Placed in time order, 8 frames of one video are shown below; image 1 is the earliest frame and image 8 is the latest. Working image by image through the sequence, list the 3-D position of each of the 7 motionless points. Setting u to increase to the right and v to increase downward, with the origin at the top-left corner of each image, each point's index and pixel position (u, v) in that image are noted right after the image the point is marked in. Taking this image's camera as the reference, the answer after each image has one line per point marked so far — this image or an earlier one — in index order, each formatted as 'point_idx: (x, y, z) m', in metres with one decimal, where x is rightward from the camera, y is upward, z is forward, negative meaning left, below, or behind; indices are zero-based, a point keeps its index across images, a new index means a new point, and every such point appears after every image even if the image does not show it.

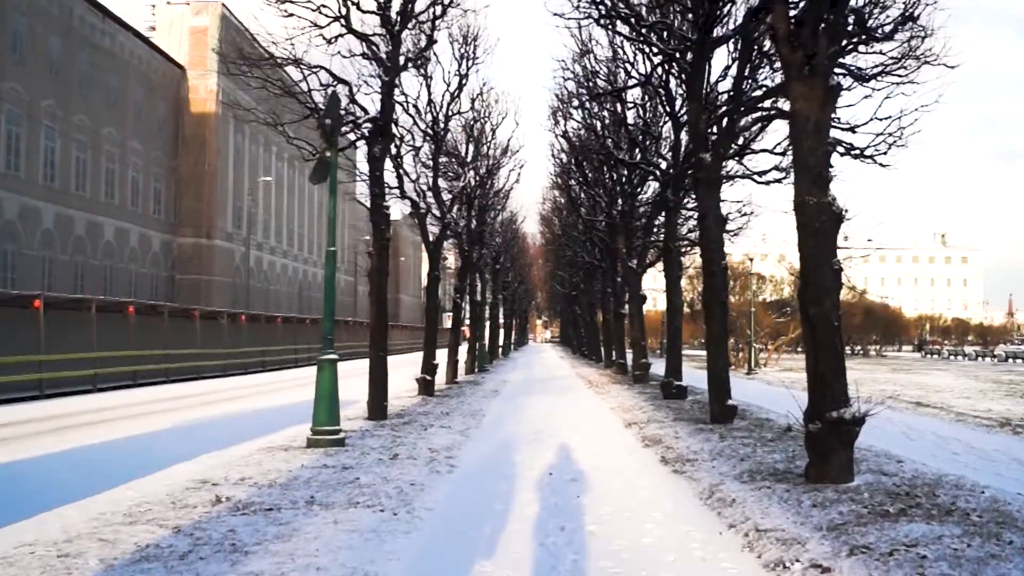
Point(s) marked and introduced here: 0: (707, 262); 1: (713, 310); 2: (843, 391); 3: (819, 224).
0: (+3.5, +0.5, +16.0) m
1: (+3.6, -0.4, +15.9) m
2: (+3.6, -1.1, +9.6) m
3: (+3.4, +0.7, +9.7) m
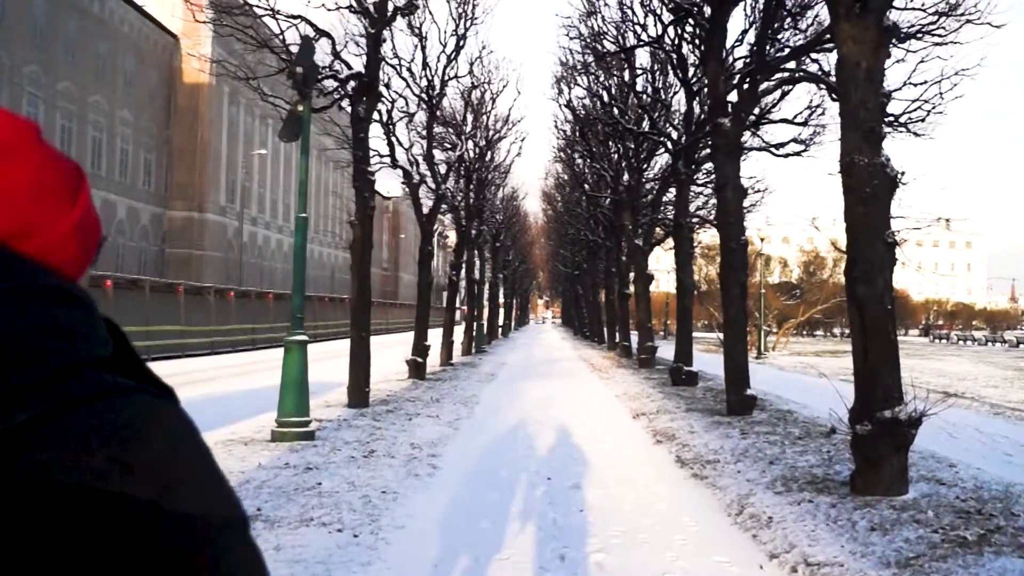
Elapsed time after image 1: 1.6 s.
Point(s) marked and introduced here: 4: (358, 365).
0: (+3.5, +0.8, +14.5) m
1: (+3.6, 0.0, +14.4) m
2: (+3.5, -0.9, +8.1) m
3: (+3.3, +0.9, +8.2) m
4: (-2.5, -1.3, +14.6) m
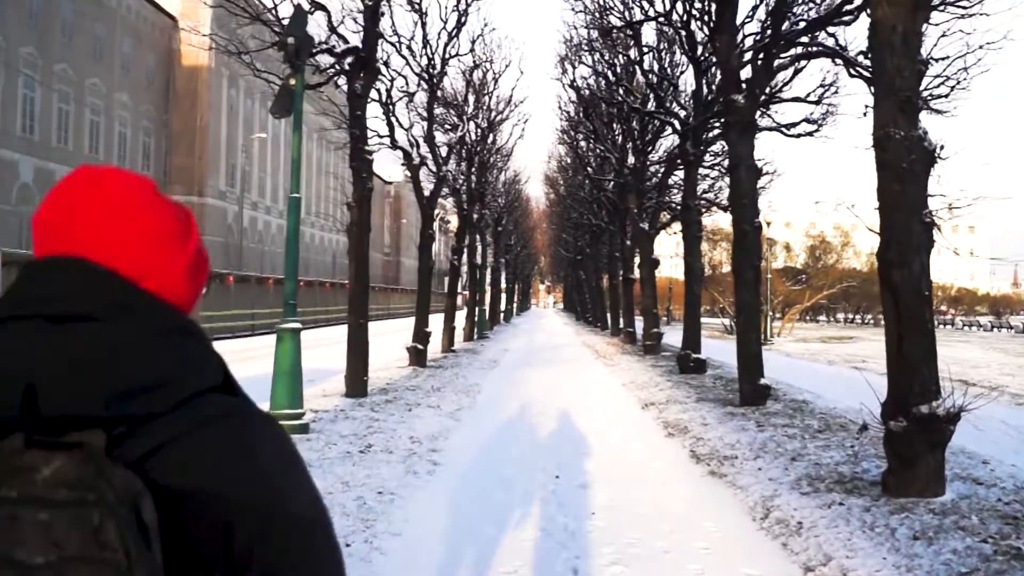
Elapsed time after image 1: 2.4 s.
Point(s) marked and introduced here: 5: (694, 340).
0: (+3.5, +1.1, +13.8) m
1: (+3.6, +0.2, +13.8) m
2: (+3.6, -0.8, +7.5) m
3: (+3.4, +1.1, +7.5) m
4: (-2.5, -1.0, +14.0) m
5: (+4.0, -1.1, +19.4) m
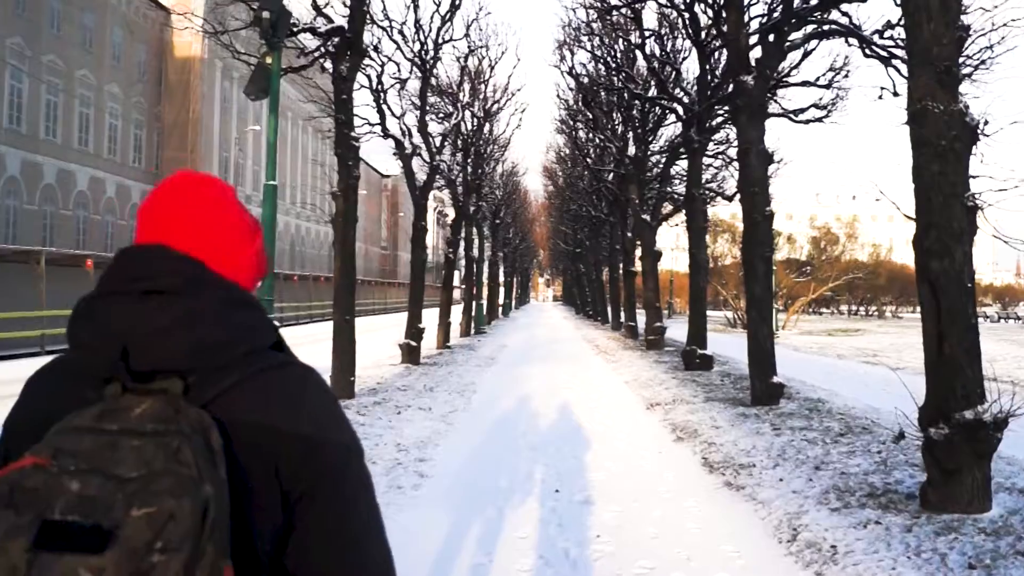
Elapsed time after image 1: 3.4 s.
0: (+3.5, +1.2, +13.0) m
1: (+3.6, +0.3, +13.0) m
2: (+3.5, -0.7, +6.7) m
3: (+3.3, +1.1, +6.7) m
4: (-2.5, -1.0, +13.2) m
5: (+3.9, -1.0, +18.6) m
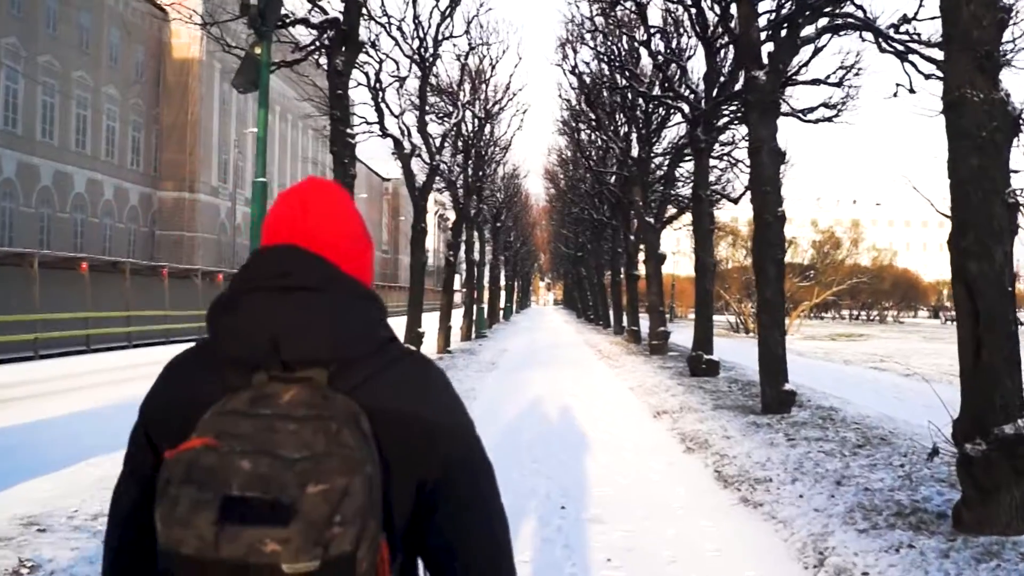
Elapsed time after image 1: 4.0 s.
0: (+3.5, +1.1, +12.5) m
1: (+3.6, +0.3, +12.5) m
2: (+3.5, -0.7, +6.2) m
3: (+3.3, +1.1, +6.2) m
4: (-2.5, -1.0, +12.7) m
5: (+4.0, -1.1, +18.1) m
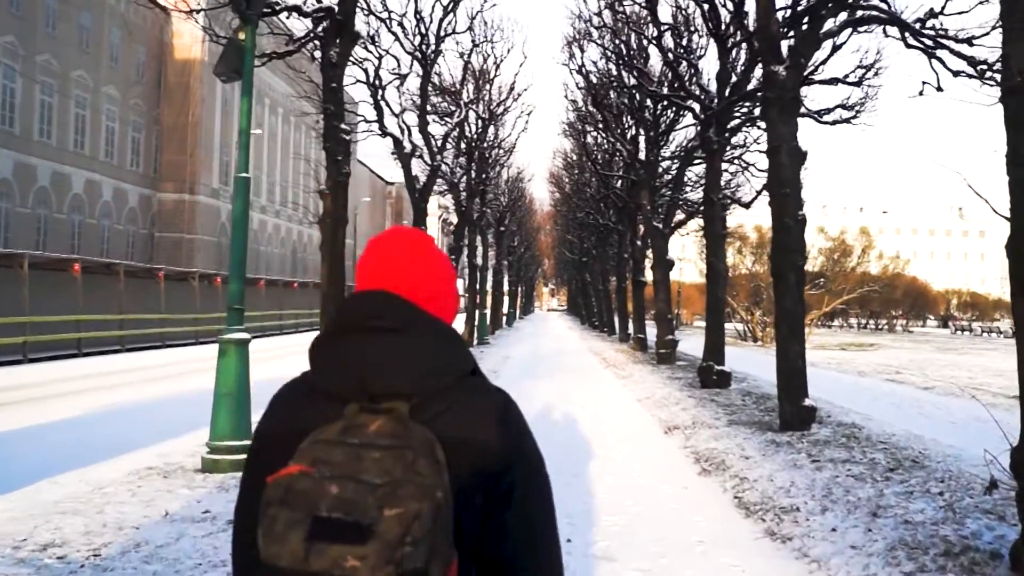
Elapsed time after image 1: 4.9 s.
0: (+3.5, +1.0, +11.8) m
1: (+3.6, +0.2, +11.7) m
2: (+3.5, -0.8, +5.4) m
3: (+3.4, +1.0, +5.5) m
4: (-2.5, -1.1, +12.0) m
5: (+4.0, -1.2, +17.3) m
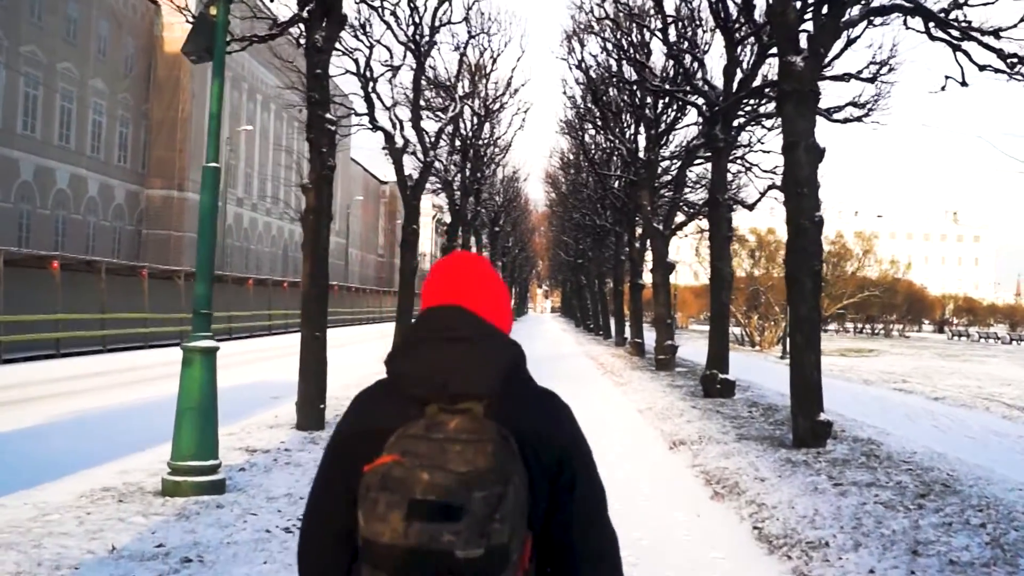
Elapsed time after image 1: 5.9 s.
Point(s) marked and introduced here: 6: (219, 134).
0: (+3.5, +0.9, +11.0) m
1: (+3.6, +0.1, +11.0) m
2: (+3.5, -0.9, +4.7) m
3: (+3.4, +1.0, +4.7) m
4: (-2.5, -1.1, +11.2) m
5: (+3.9, -1.3, +16.5) m
6: (-2.6, +1.4, +7.8) m
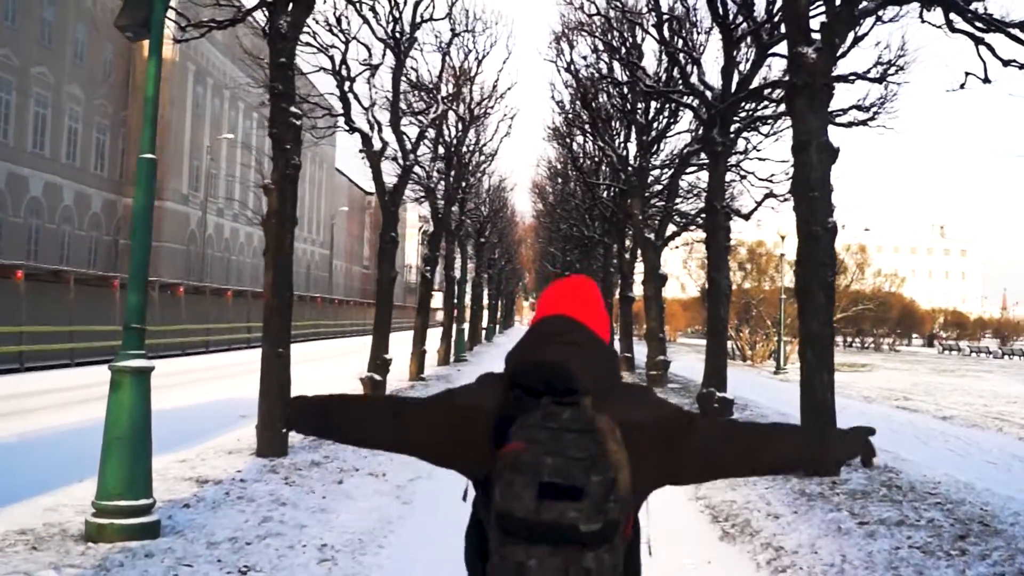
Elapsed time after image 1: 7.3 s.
0: (+3.3, +0.8, +10.1) m
1: (+3.4, -0.1, +10.0) m
2: (+3.4, -0.9, +3.7) m
3: (+3.3, +0.9, +3.8) m
4: (-2.7, -1.2, +10.1) m
5: (+3.6, -1.5, +15.6) m
6: (-2.7, +1.3, +6.8) m
